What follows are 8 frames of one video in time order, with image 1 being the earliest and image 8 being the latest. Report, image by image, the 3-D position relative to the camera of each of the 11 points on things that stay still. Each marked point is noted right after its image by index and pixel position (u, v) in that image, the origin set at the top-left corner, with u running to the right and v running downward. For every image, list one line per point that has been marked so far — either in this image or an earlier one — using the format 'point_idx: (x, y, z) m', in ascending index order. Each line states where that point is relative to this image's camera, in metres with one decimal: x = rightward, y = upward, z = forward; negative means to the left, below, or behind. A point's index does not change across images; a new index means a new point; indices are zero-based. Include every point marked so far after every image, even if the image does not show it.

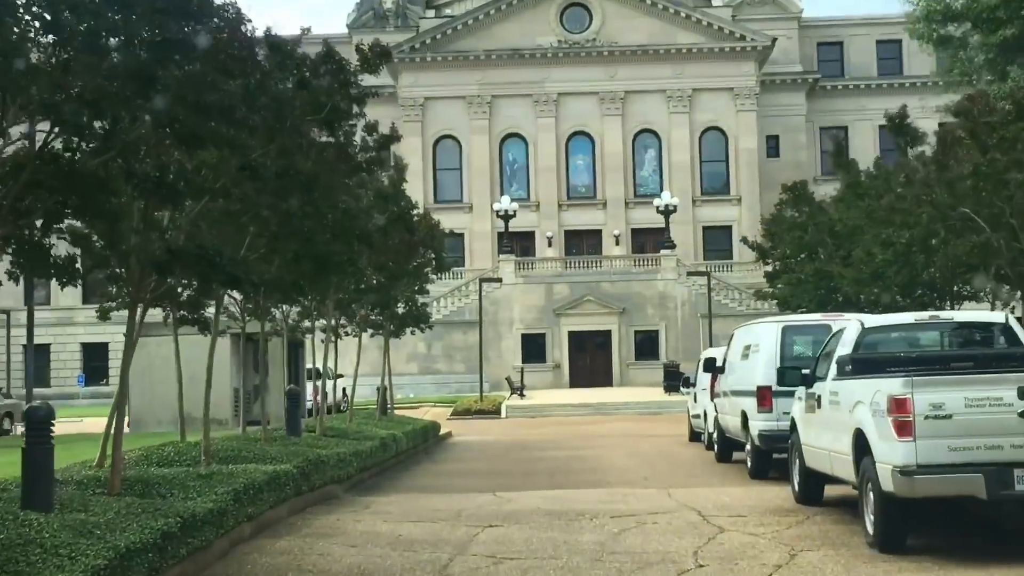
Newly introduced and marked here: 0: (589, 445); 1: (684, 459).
0: (+1.1, -2.2, +18.8) m
1: (+2.0, -2.0, +15.4) m
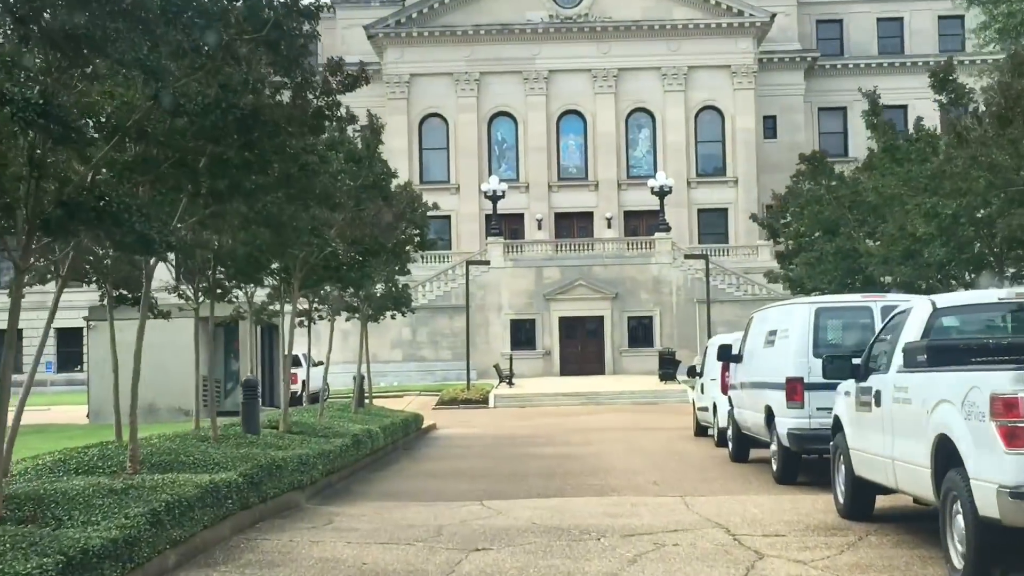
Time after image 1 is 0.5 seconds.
0: (+0.9, -2.0, +17.2) m
1: (+1.9, -1.8, +13.8) m
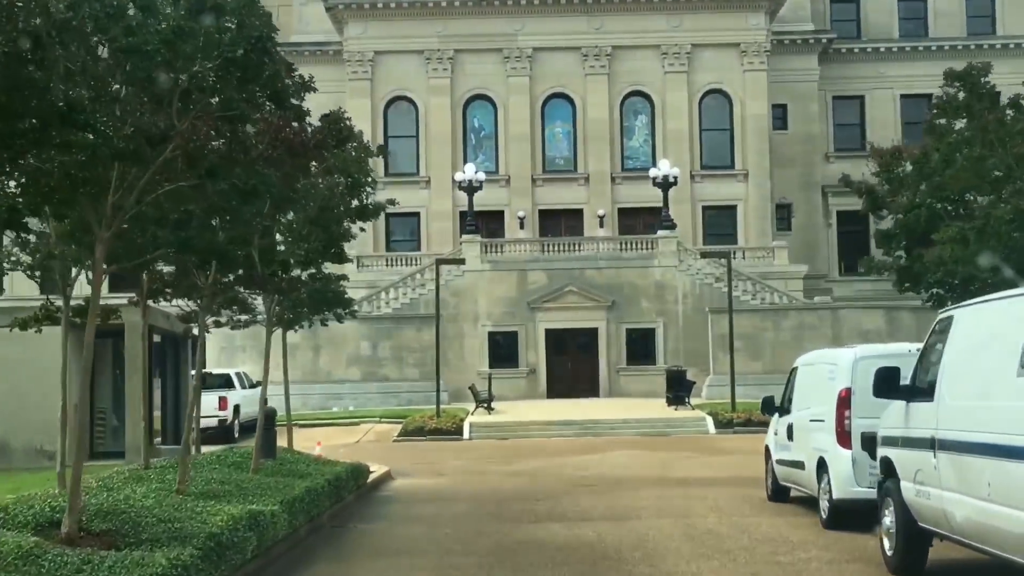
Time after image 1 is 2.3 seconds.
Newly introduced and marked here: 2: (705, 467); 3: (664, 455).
0: (+0.8, -1.9, +11.4) m
1: (+1.8, -1.7, +8.1) m
2: (+2.4, -2.2, +16.5) m
3: (+2.2, -2.4, +19.0) m
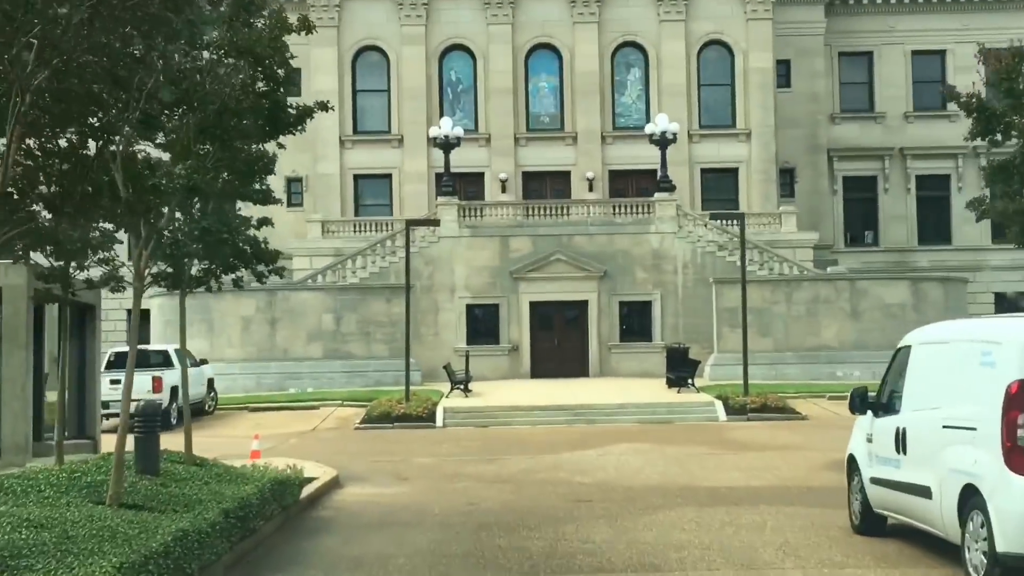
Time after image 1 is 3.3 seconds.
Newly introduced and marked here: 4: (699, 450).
0: (+0.7, -1.6, +8.1) m
1: (+1.8, -1.4, +4.8) m
2: (+2.2, -1.8, +13.2) m
3: (+2.0, -1.9, +15.7) m
4: (+2.2, -2.0, +16.0) m
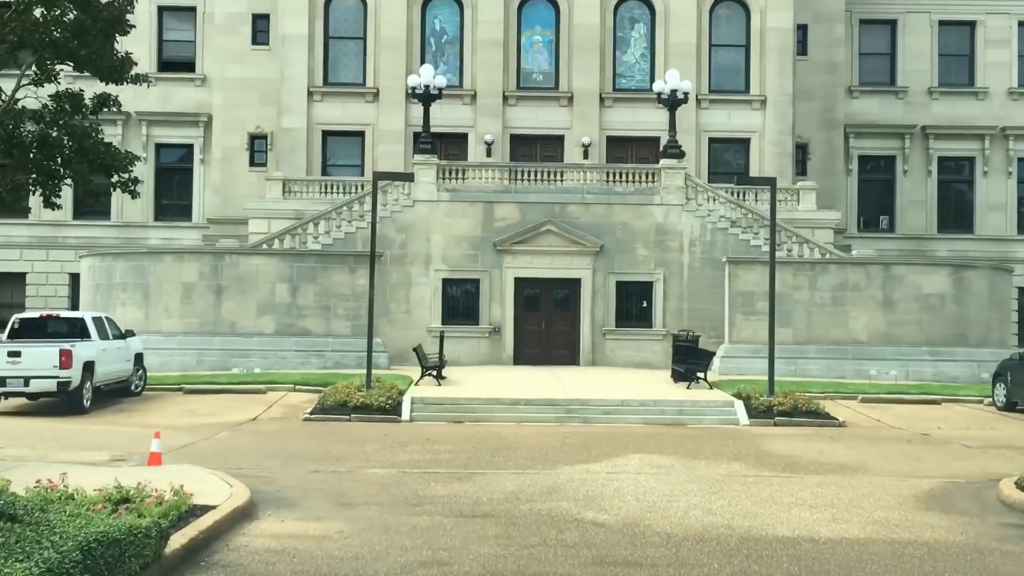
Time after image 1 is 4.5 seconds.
0: (+0.7, -1.3, +4.4) m
1: (+1.8, -1.3, +1.2) m
2: (+2.1, -1.6, +9.6) m
3: (+1.8, -1.7, +12.0) m
4: (+2.1, -1.7, +12.4) m
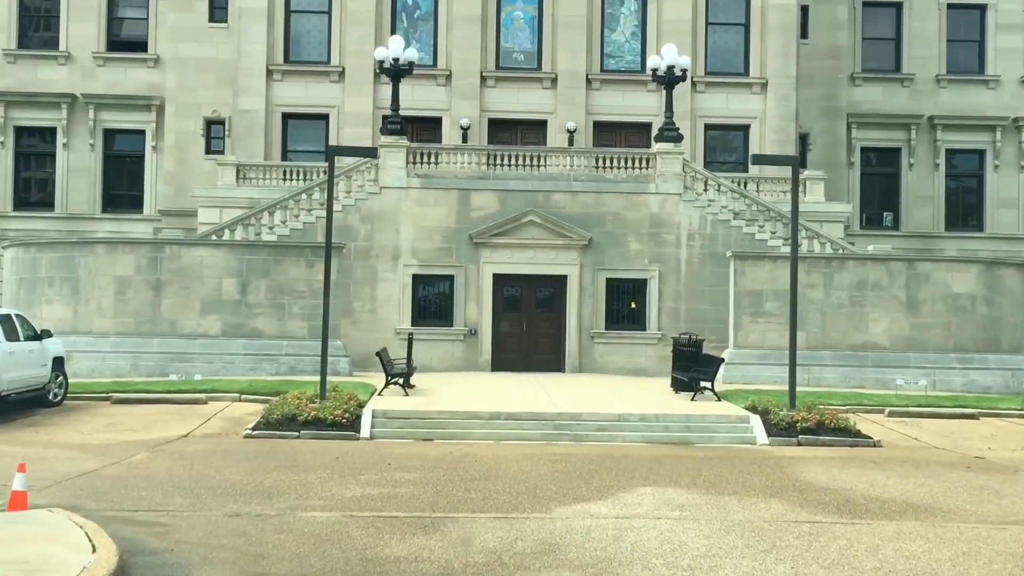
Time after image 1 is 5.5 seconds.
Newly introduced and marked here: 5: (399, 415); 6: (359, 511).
0: (+0.7, -1.3, +1.7) m
1: (+1.9, -1.2, -1.6) m
2: (+2.0, -1.5, +6.9) m
3: (+1.7, -1.6, +9.3) m
4: (+1.9, -1.6, +9.7) m
5: (-1.4, -1.6, +16.5) m
6: (-1.0, -1.6, +9.3) m
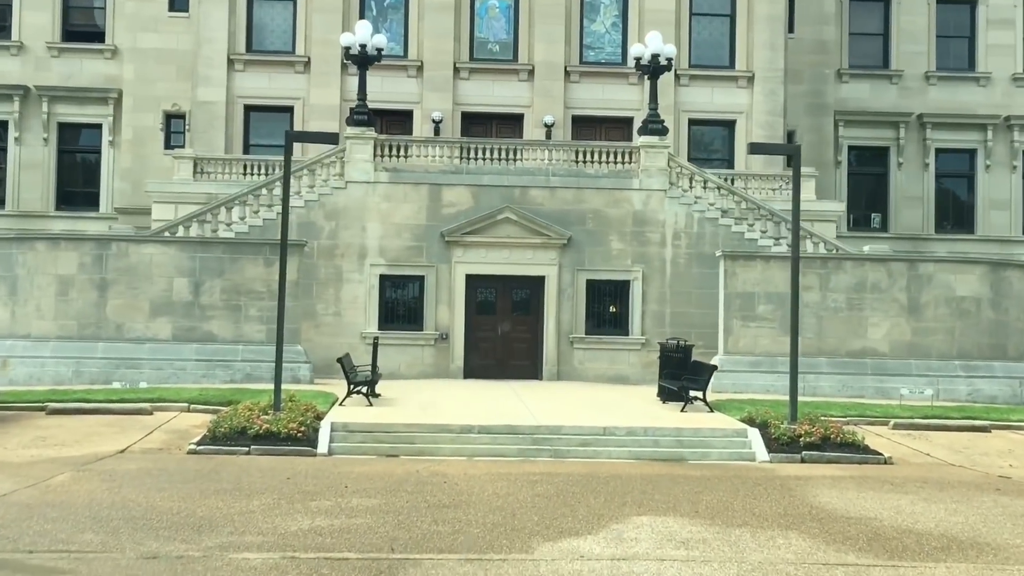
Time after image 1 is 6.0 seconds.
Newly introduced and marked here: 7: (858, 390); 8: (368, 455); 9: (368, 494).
0: (+0.7, -1.2, +0.2) m
1: (+2.0, -1.1, -3.0) m
2: (+1.9, -1.5, +5.4) m
3: (+1.5, -1.6, +7.8) m
4: (+1.8, -1.6, +8.2) m
5: (-1.7, -1.6, +14.9) m
6: (-1.2, -1.5, +7.8) m
7: (+5.2, -1.5, +19.8) m
8: (-1.5, -1.8, +14.0) m
9: (-1.1, -1.6, +10.6) m
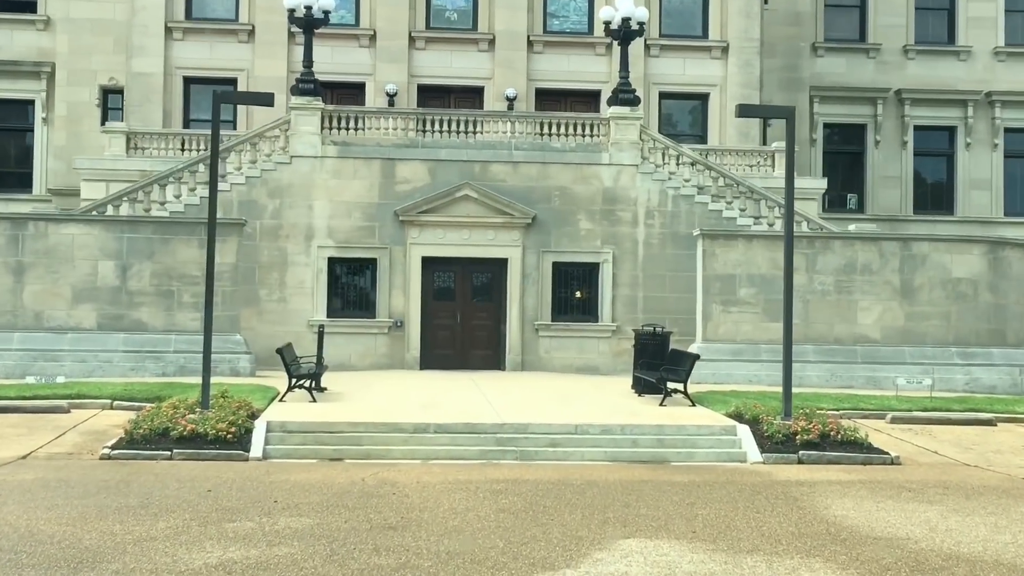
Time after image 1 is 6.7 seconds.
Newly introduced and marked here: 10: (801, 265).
0: (+0.8, -1.1, -1.5) m
1: (+2.1, -1.1, -4.7) m
2: (+1.8, -1.4, +3.8) m
3: (+1.3, -1.4, +6.2) m
4: (+1.6, -1.5, +6.5) m
5: (-2.1, -1.4, +13.2) m
6: (-1.4, -1.4, +6.0) m
7: (+4.6, -1.3, +18.3) m
8: (-1.9, -1.6, +12.3) m
9: (-1.4, -1.5, +8.9) m
10: (+4.1, +0.3, +18.7) m
